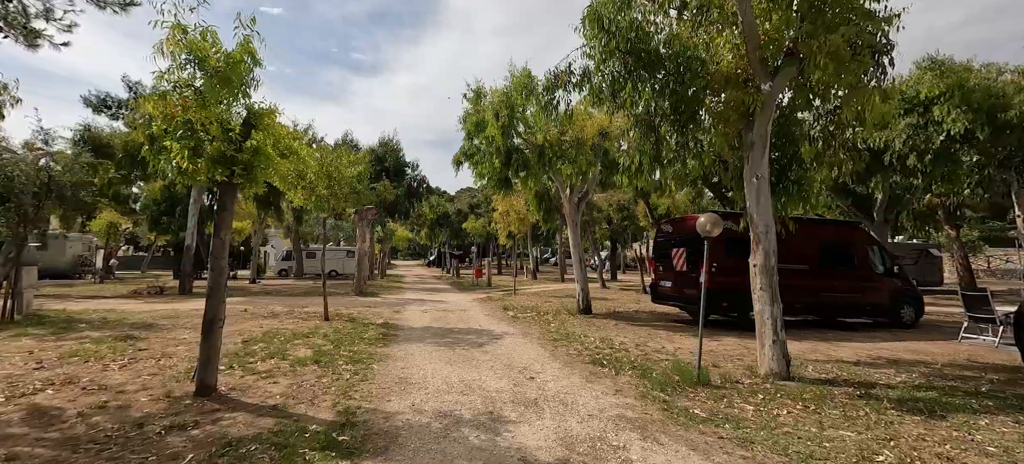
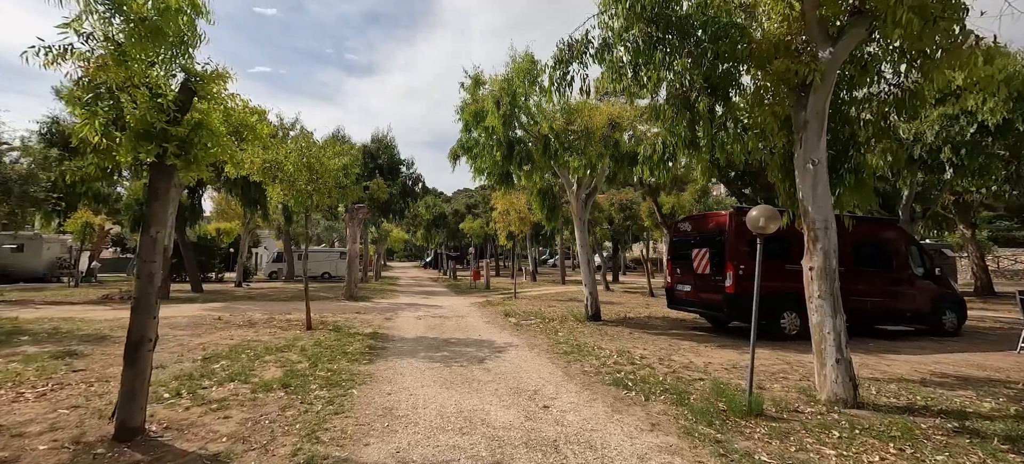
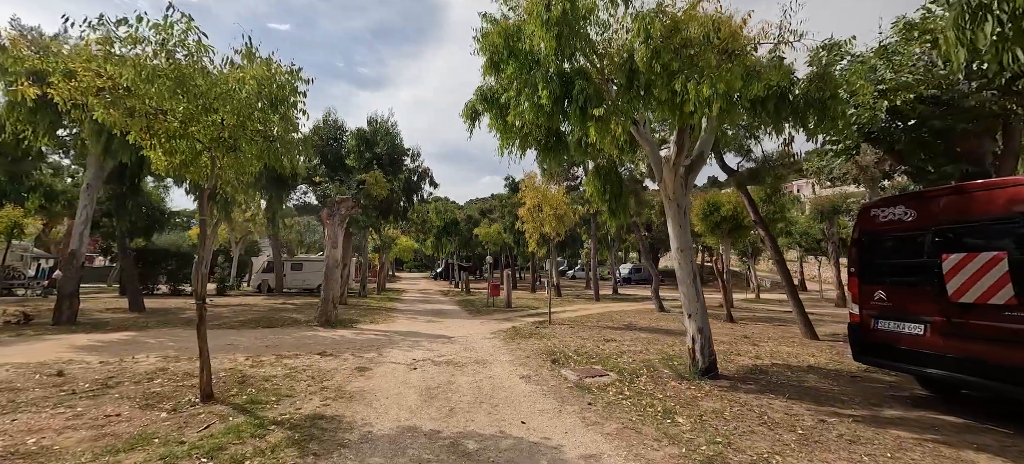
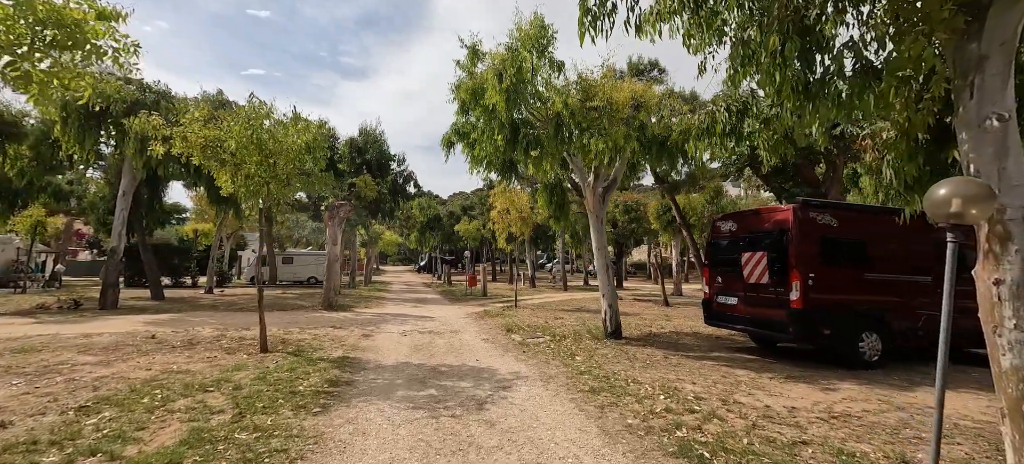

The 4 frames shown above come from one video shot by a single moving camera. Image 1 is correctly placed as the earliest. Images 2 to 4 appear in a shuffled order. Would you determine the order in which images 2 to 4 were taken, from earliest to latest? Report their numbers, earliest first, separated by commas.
2, 4, 3
